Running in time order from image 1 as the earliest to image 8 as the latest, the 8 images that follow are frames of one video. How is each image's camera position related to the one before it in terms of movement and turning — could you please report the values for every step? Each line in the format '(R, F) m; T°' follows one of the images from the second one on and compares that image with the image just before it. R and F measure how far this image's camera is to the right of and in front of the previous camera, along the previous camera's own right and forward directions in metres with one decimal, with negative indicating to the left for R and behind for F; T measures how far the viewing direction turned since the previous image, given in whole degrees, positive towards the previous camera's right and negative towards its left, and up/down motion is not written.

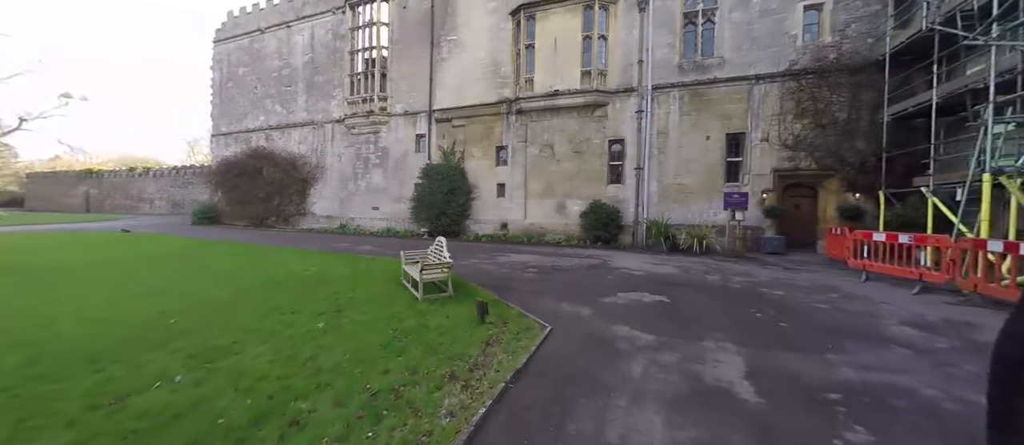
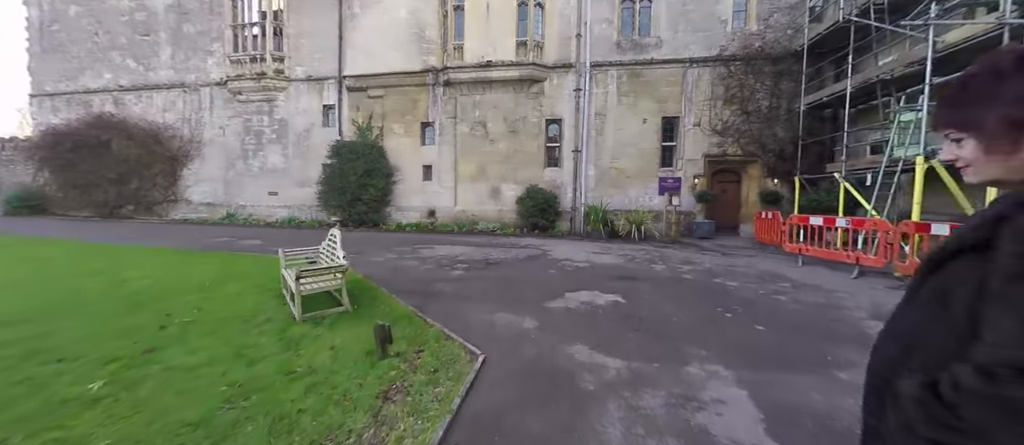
(+0.2, +1.4) m; +10°
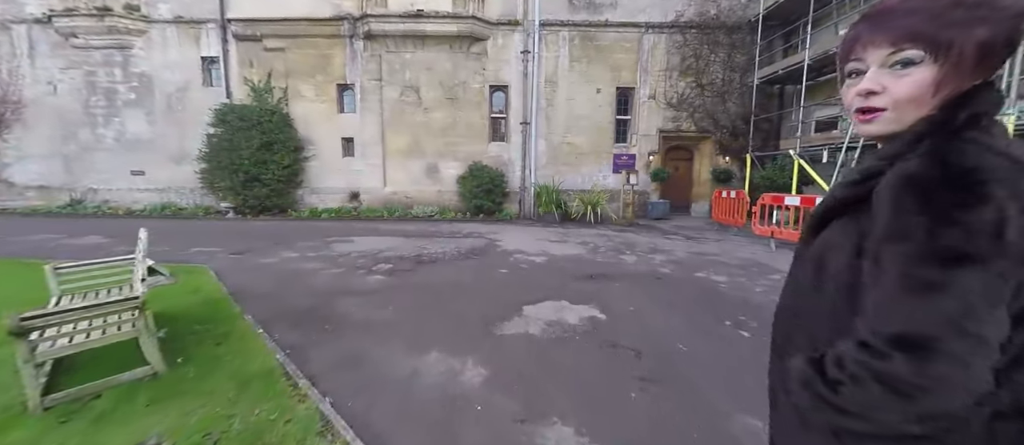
(+0.1, +1.6) m; +9°
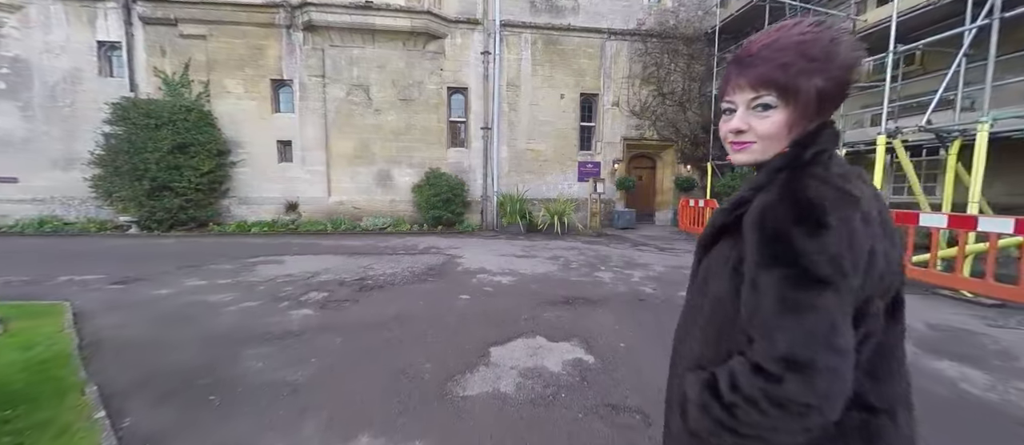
(0.0, +0.8) m; +6°
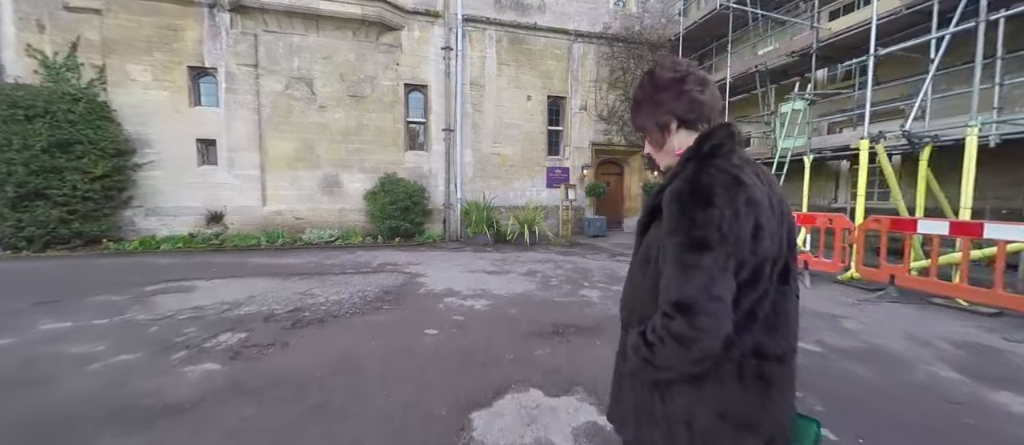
(-0.2, +0.9) m; +6°
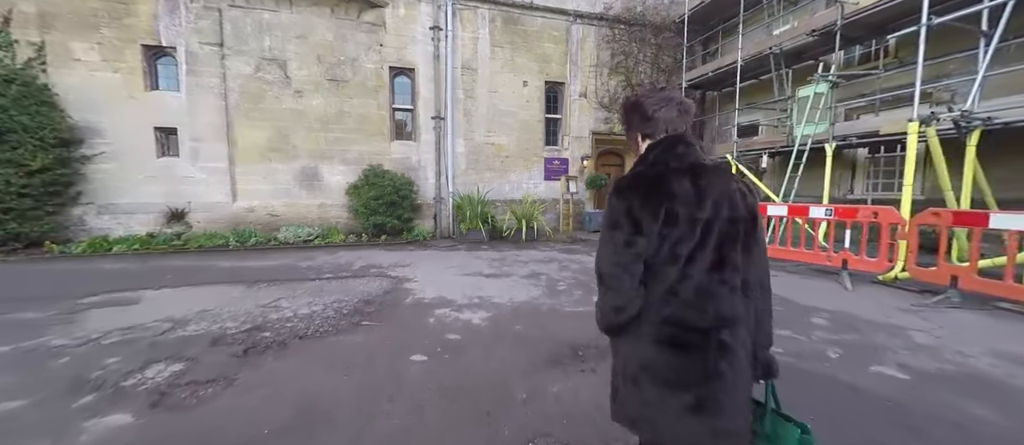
(-0.1, +0.7) m; +1°
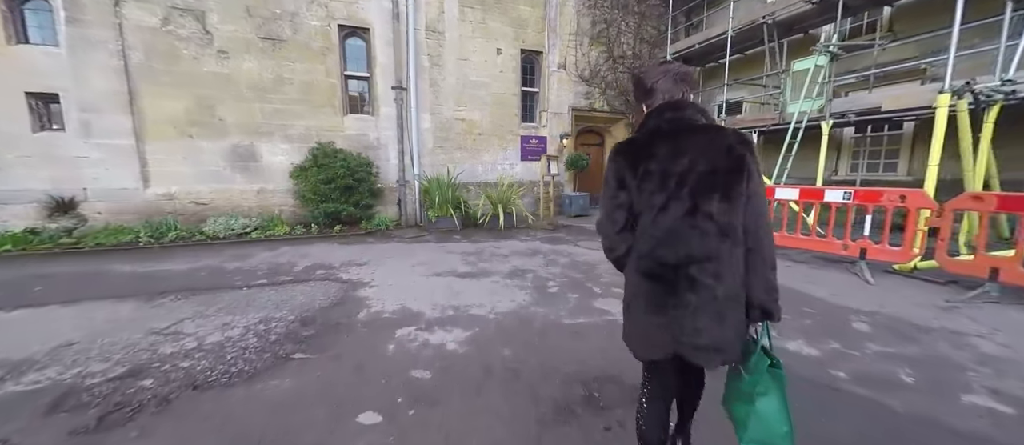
(-0.1, +0.9) m; +5°
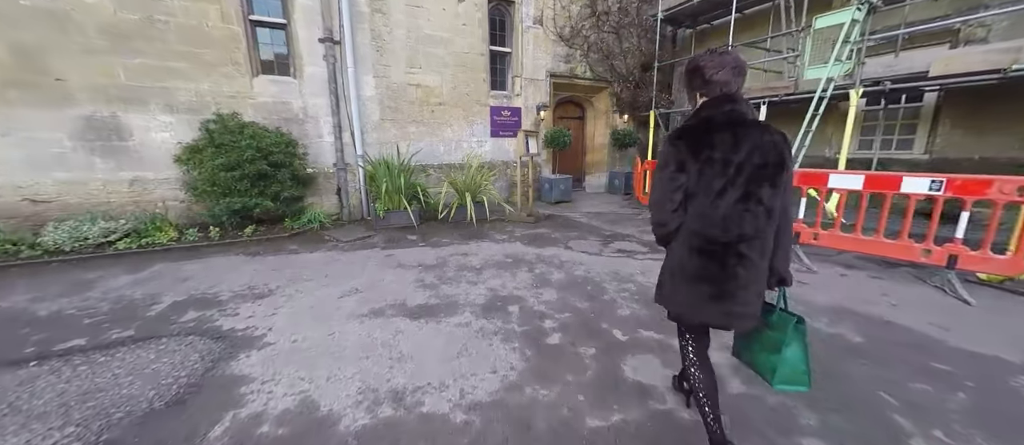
(-0.1, +1.5) m; +5°
